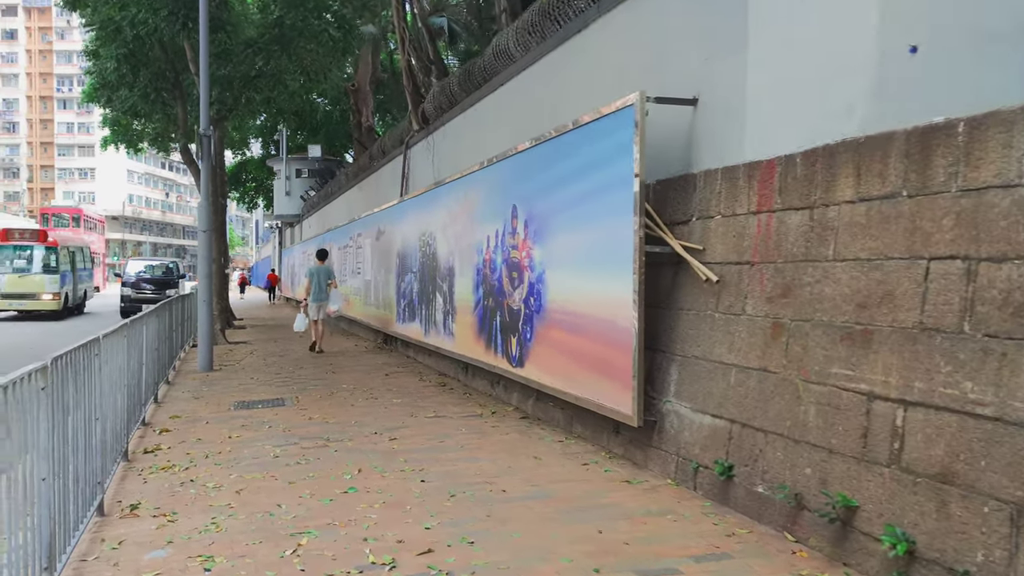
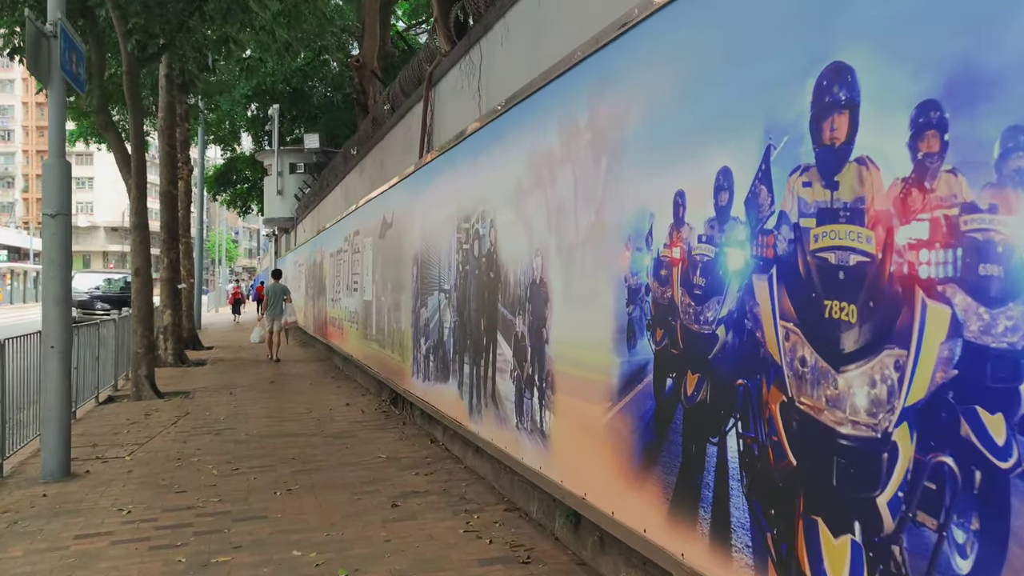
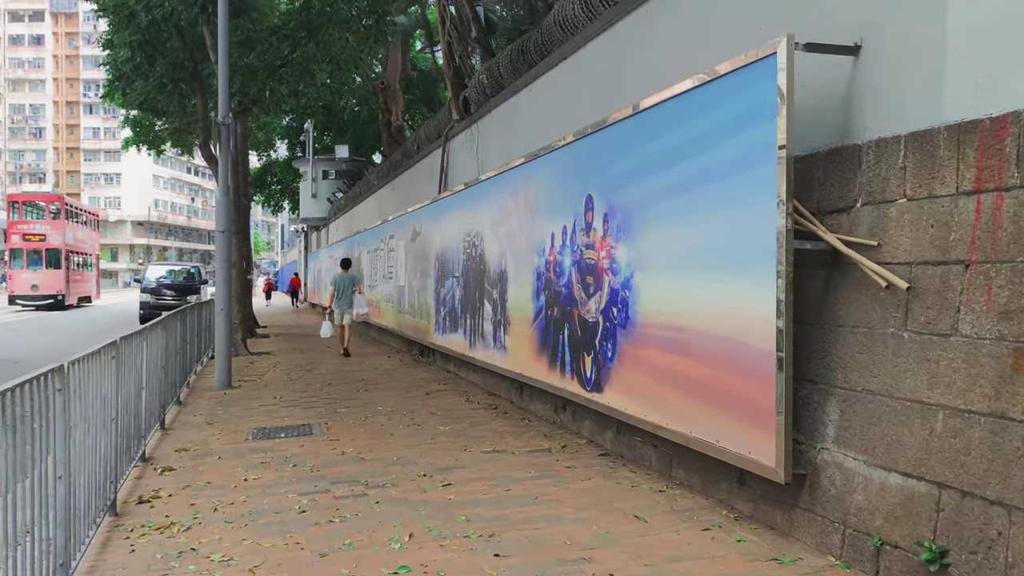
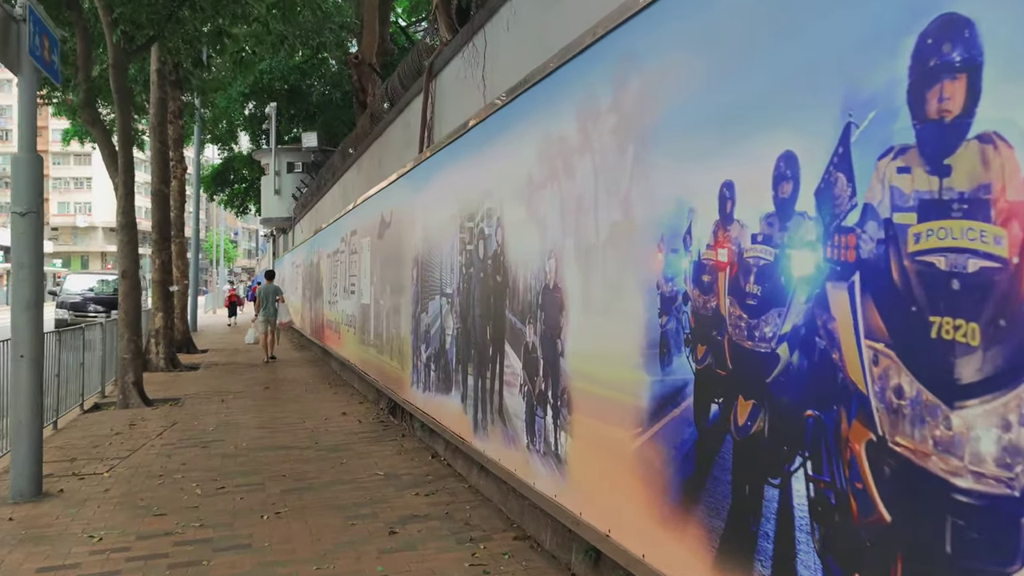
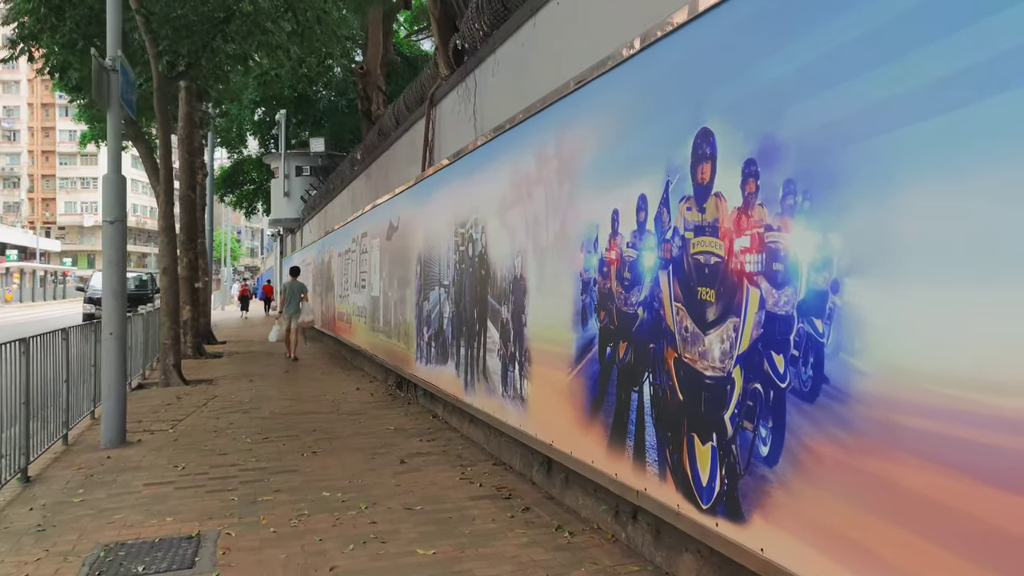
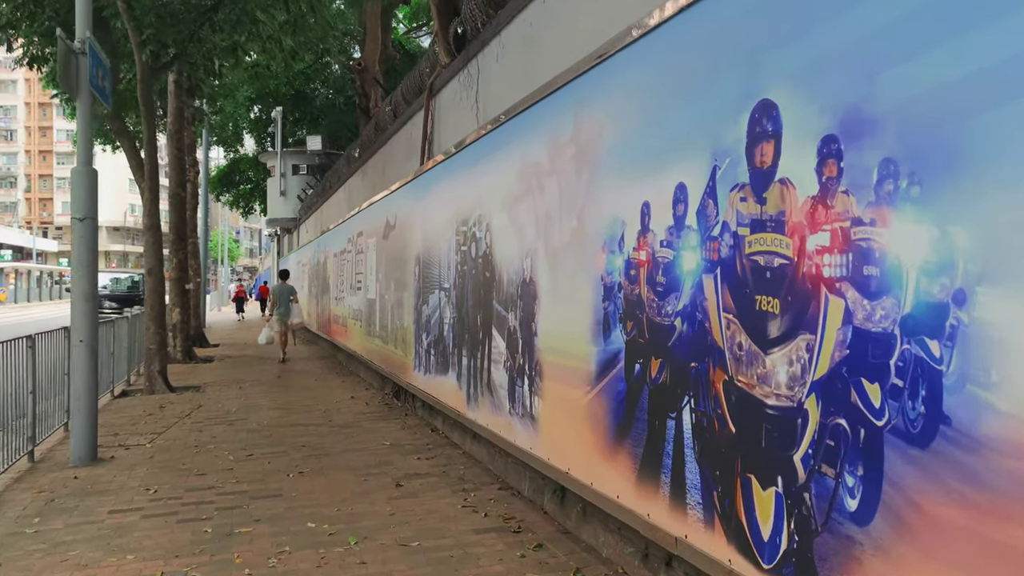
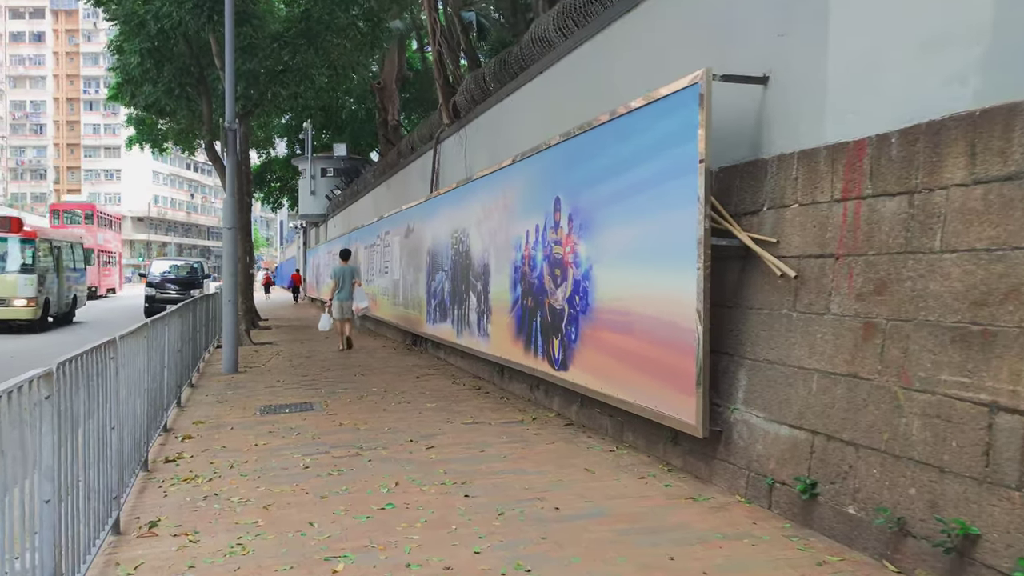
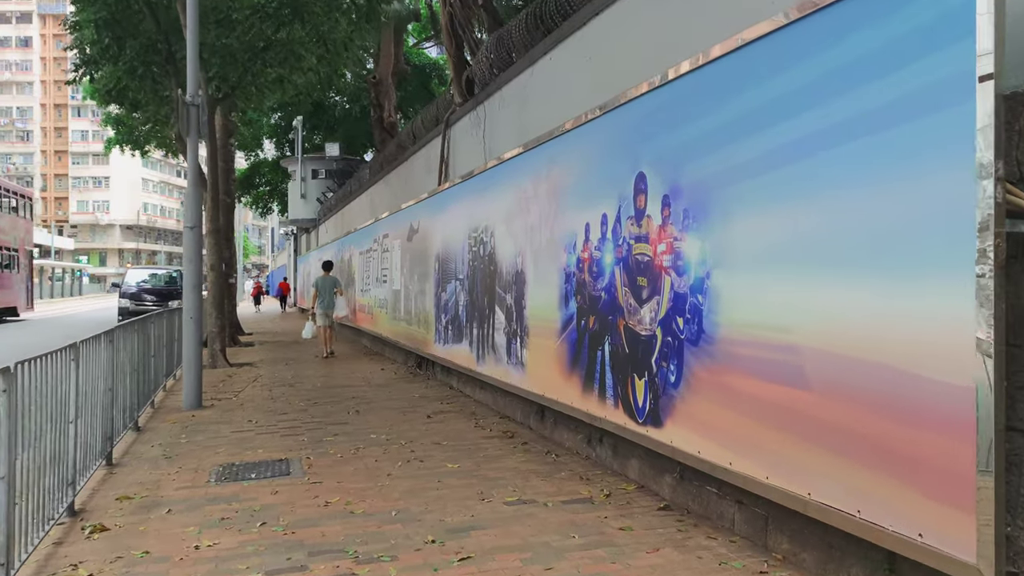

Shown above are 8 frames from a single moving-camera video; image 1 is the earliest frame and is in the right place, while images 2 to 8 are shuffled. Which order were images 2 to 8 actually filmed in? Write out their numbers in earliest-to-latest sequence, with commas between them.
7, 3, 8, 5, 6, 2, 4
